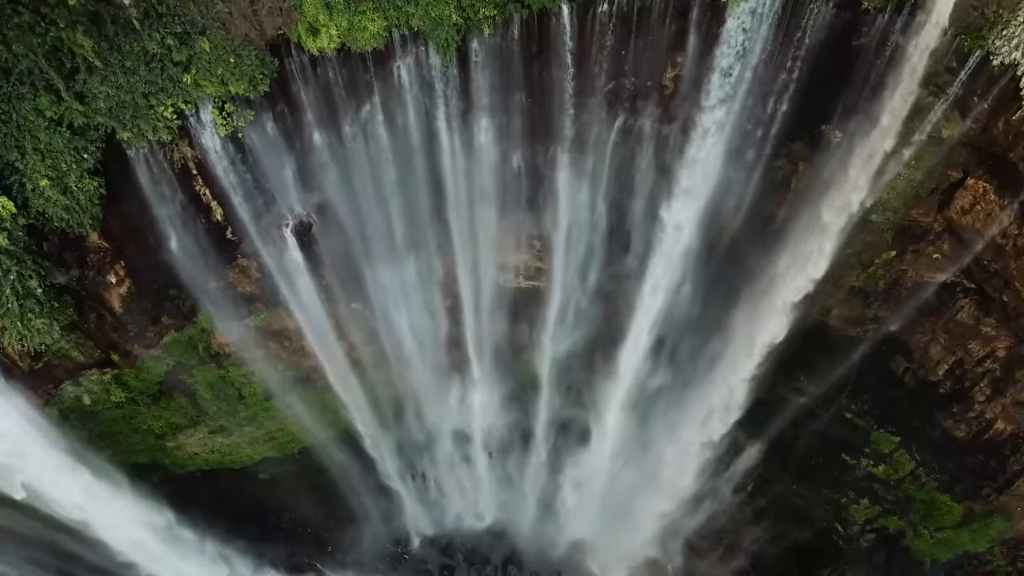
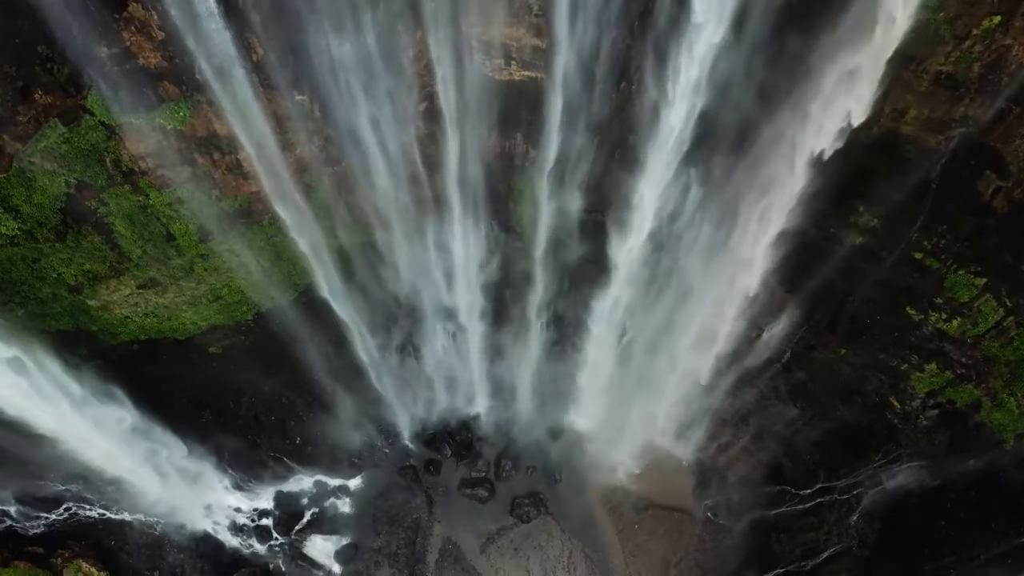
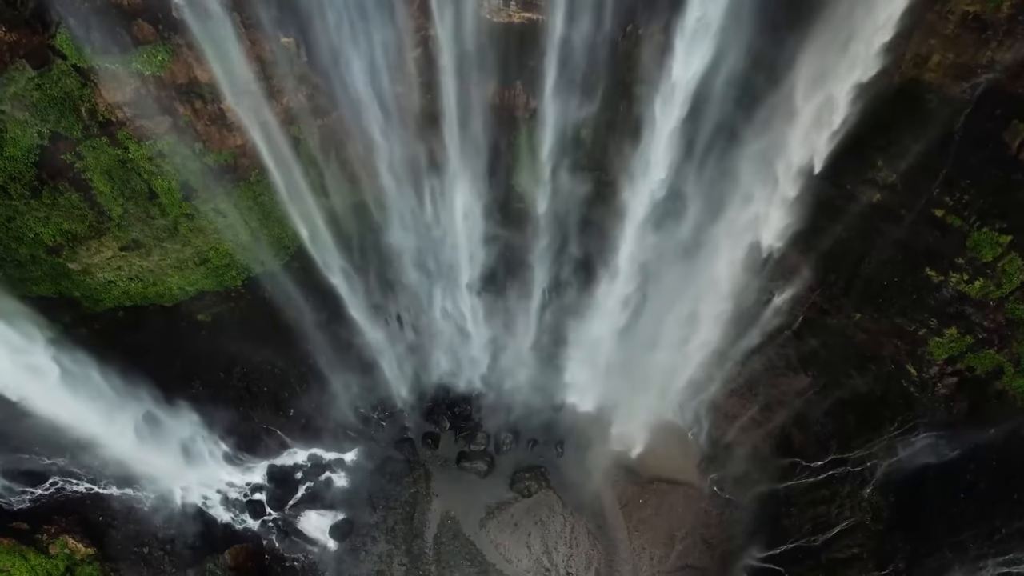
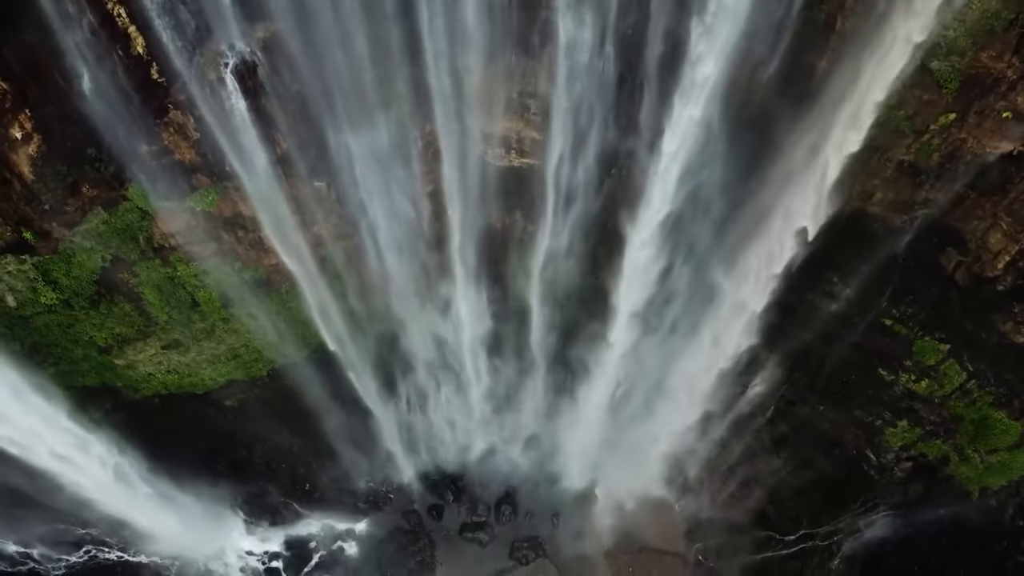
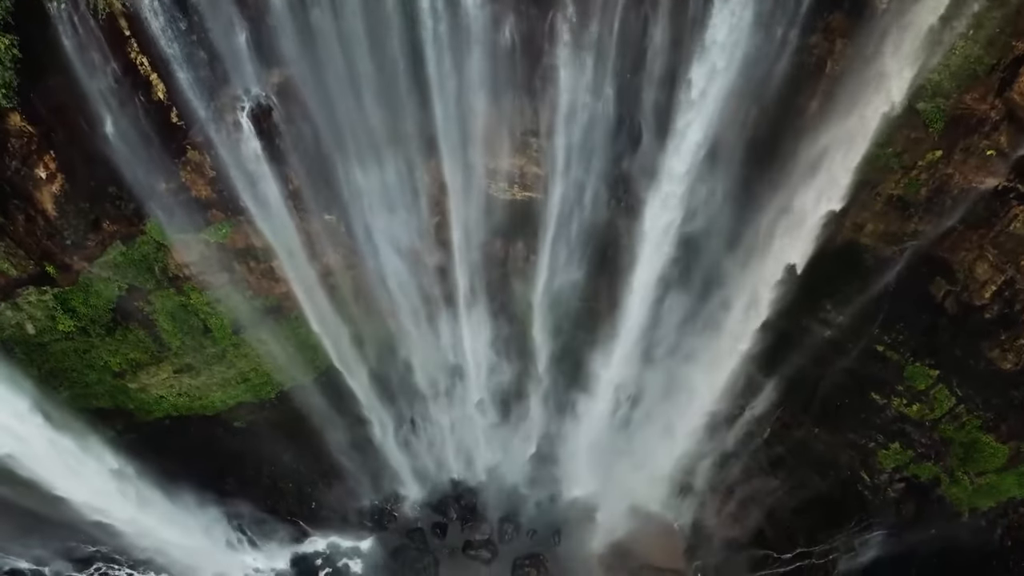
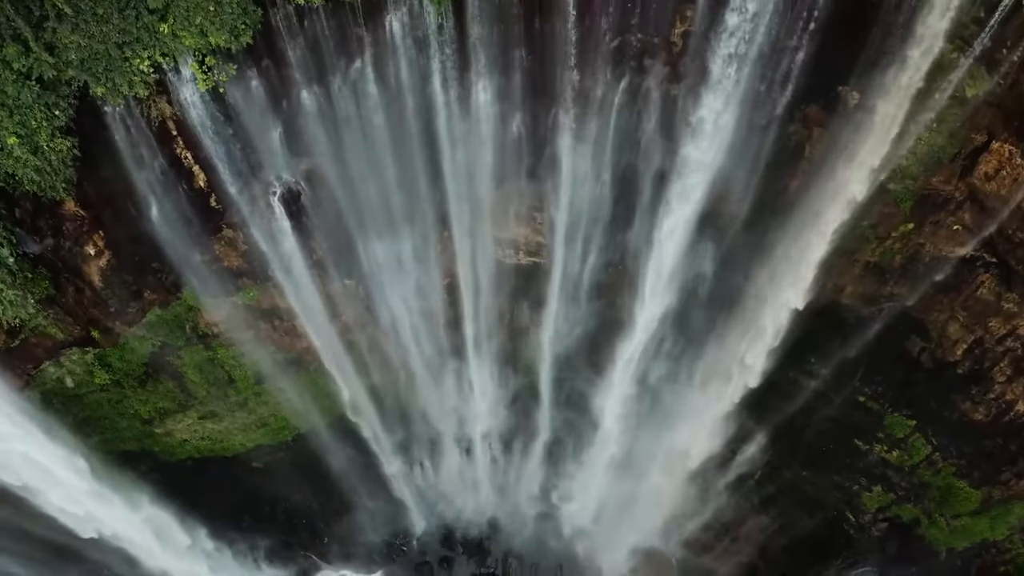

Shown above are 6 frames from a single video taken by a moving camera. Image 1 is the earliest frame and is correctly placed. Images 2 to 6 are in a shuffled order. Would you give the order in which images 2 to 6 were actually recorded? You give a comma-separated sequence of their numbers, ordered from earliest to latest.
6, 5, 4, 2, 3
